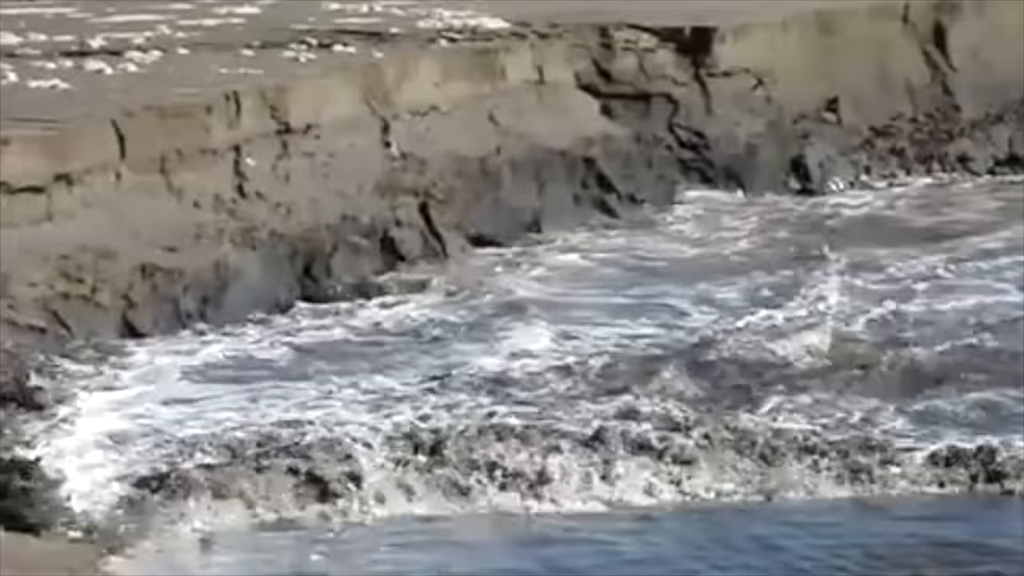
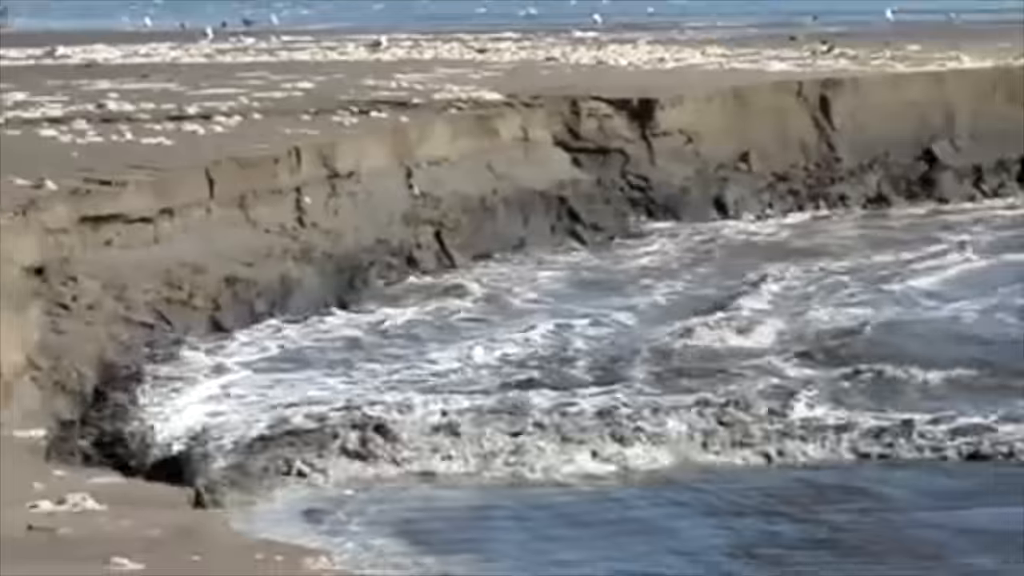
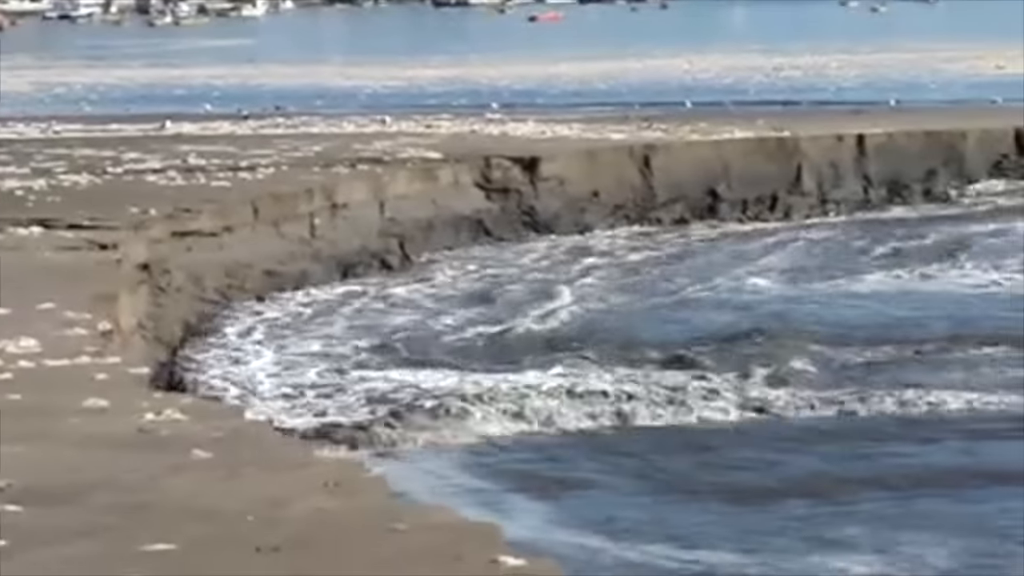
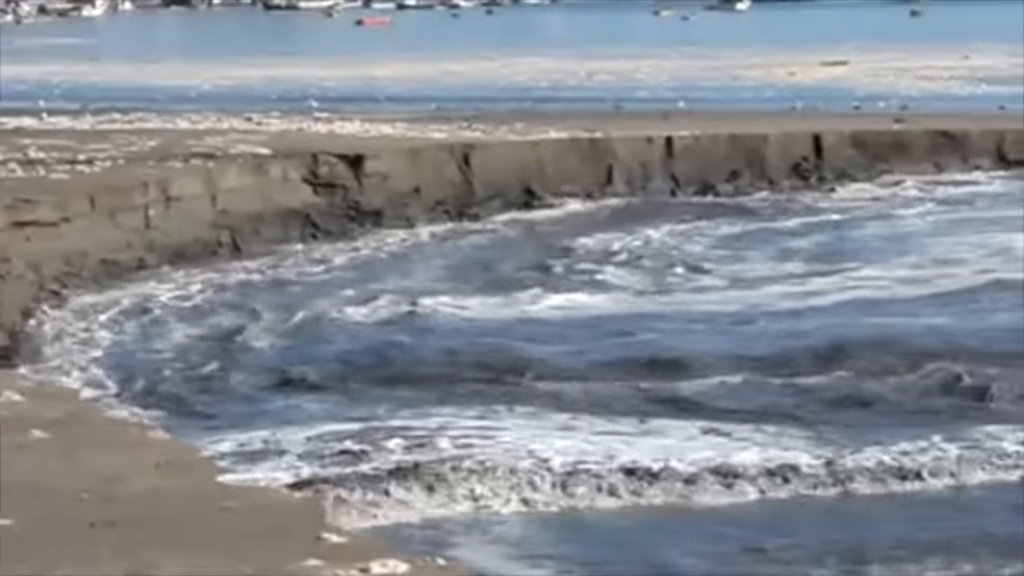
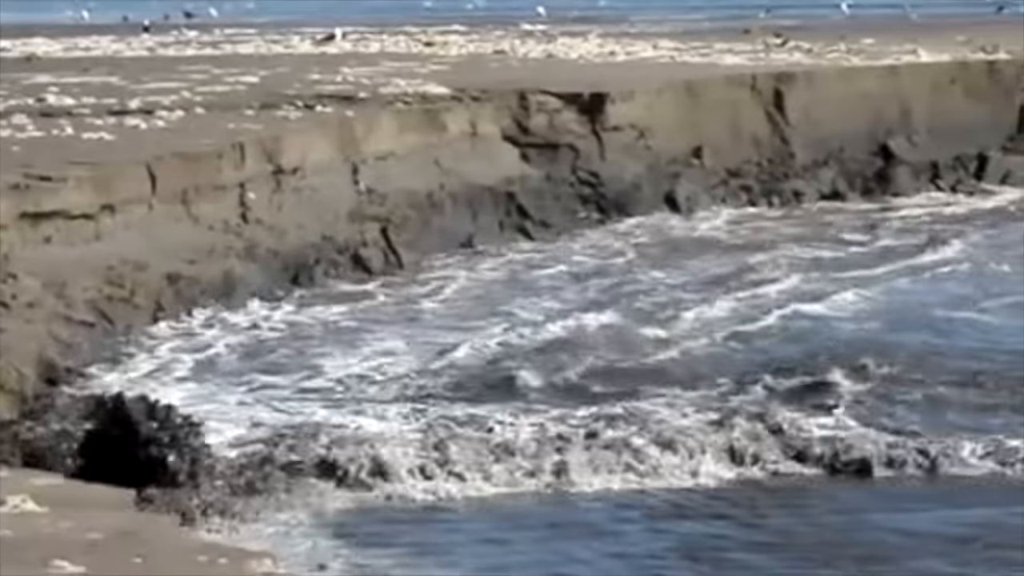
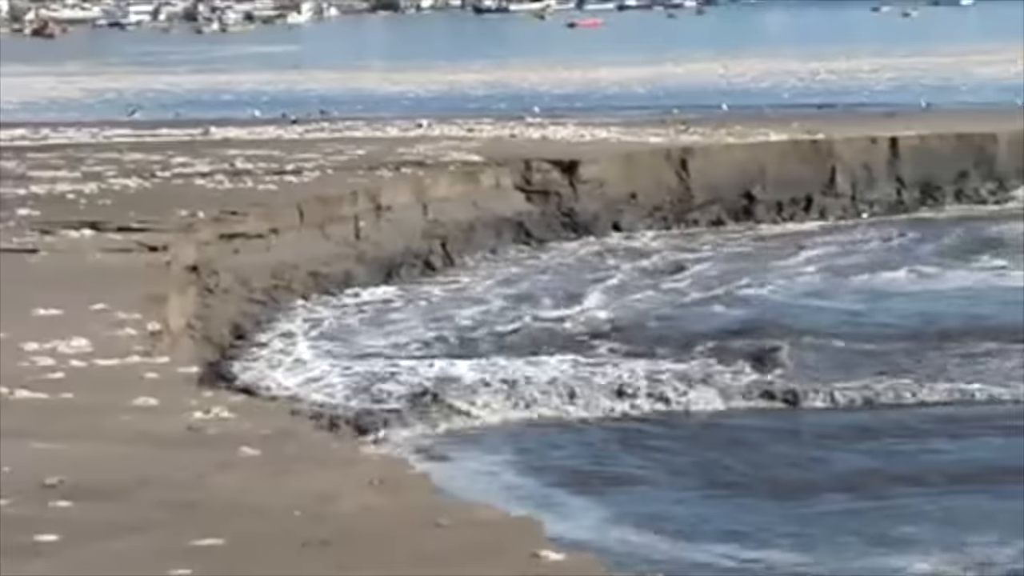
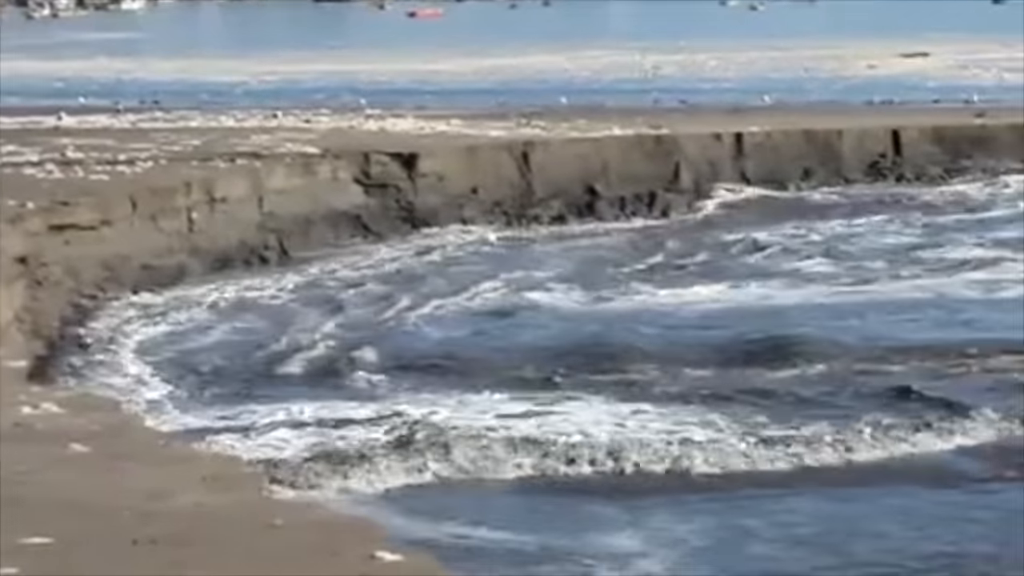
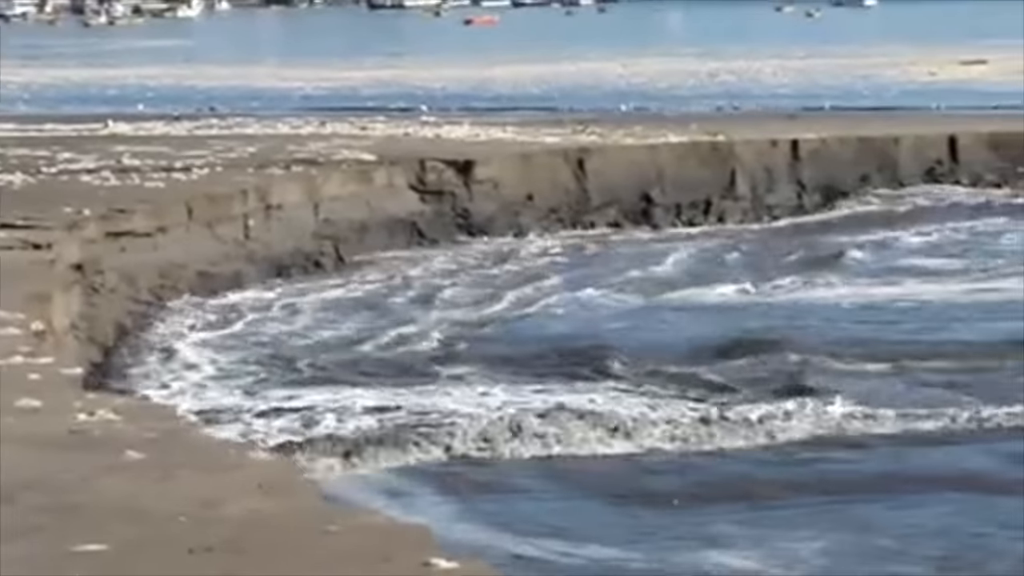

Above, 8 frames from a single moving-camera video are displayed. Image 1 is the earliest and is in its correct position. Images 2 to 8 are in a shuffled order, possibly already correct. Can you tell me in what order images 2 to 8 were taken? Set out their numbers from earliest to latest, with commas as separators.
2, 5, 6, 3, 8, 7, 4
